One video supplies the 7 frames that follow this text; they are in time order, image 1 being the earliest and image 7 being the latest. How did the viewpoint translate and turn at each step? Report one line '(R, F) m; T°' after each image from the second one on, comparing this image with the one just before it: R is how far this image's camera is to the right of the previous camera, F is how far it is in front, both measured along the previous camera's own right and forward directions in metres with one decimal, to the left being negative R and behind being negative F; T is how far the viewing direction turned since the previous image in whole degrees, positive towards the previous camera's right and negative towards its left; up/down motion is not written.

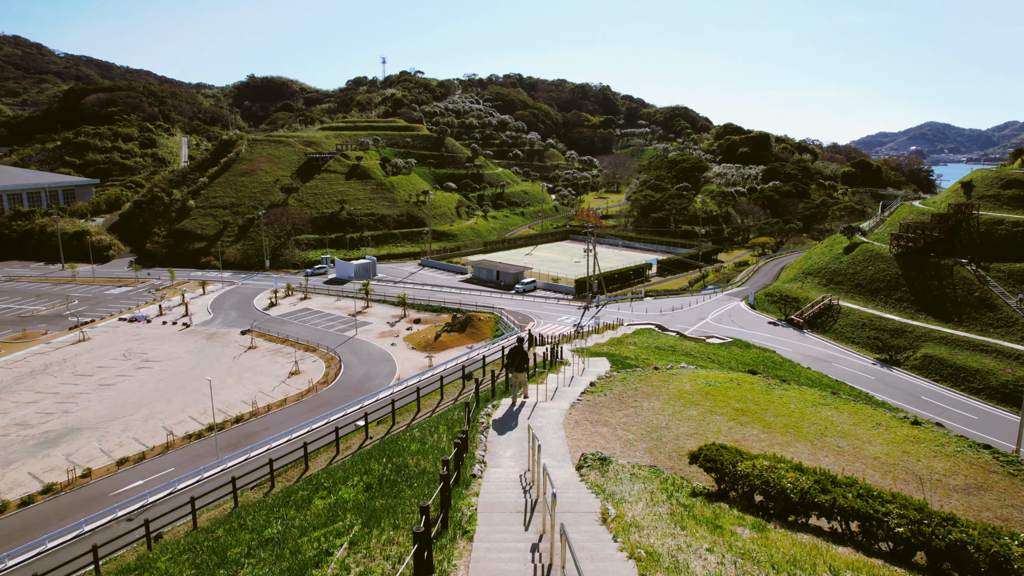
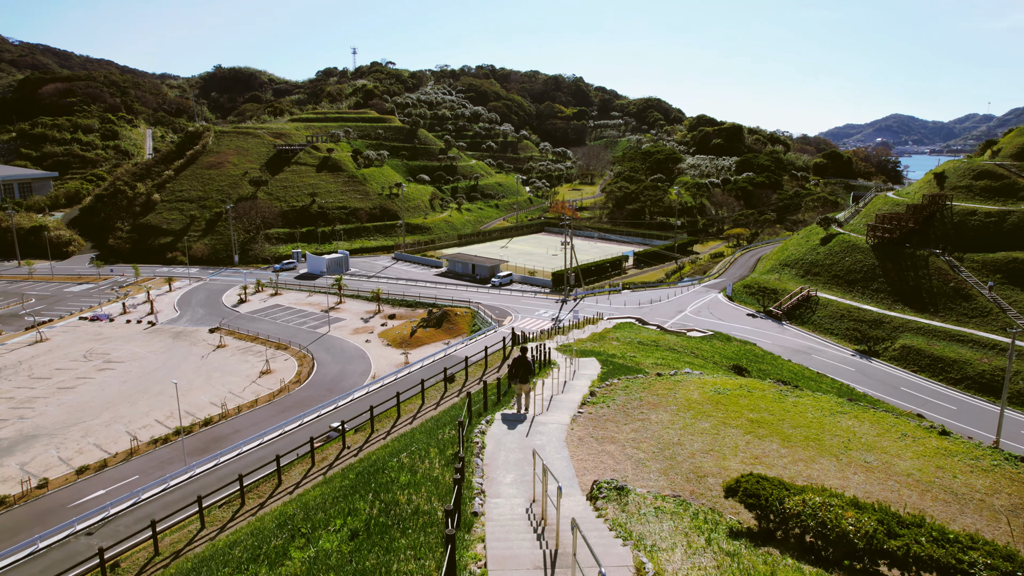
(-0.5, +1.2) m; +3°
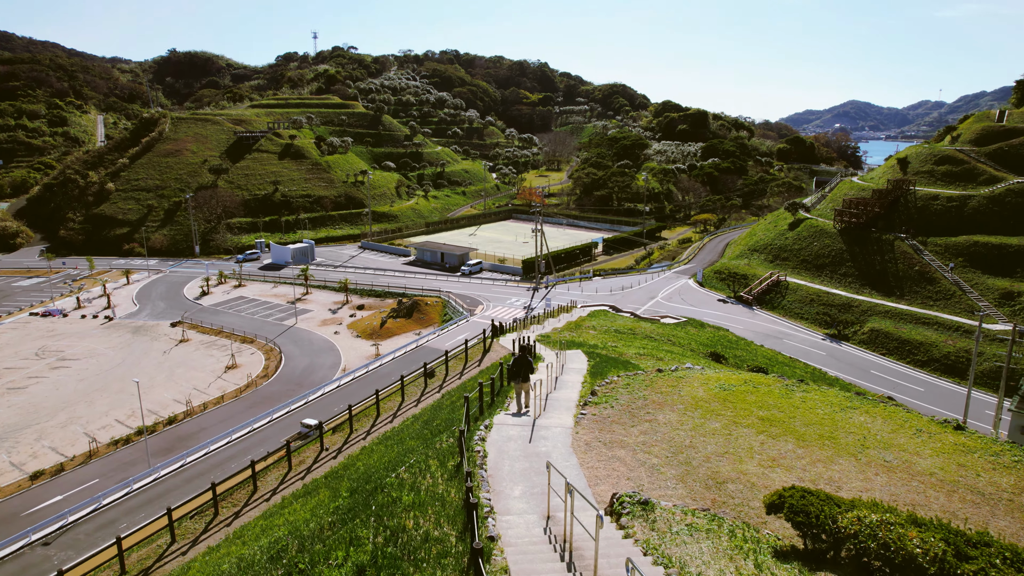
(-0.7, +0.8) m; +3°
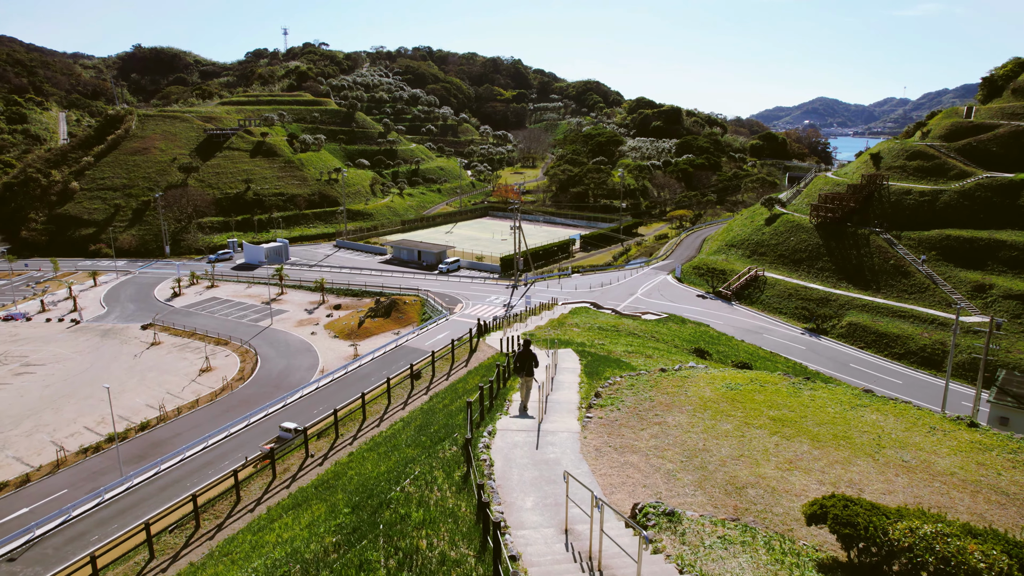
(-0.5, +0.6) m; +2°
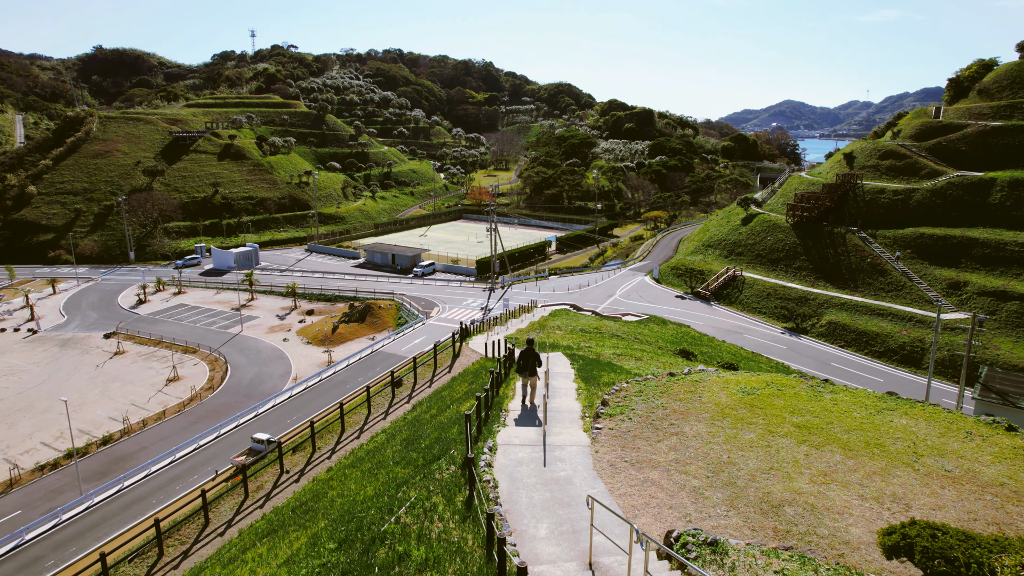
(-0.5, +1.1) m; +3°
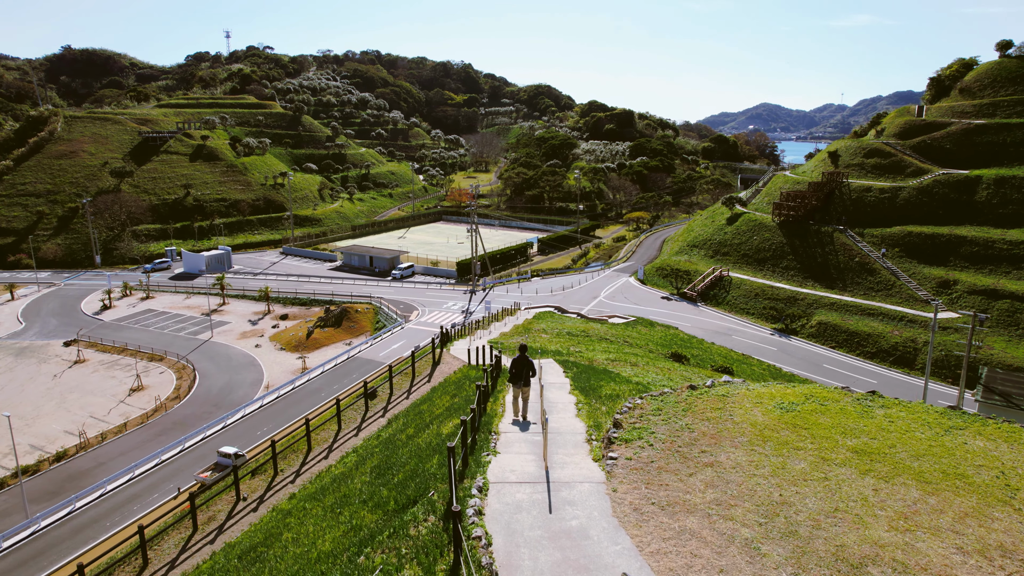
(-0.2, +2.0) m; +2°
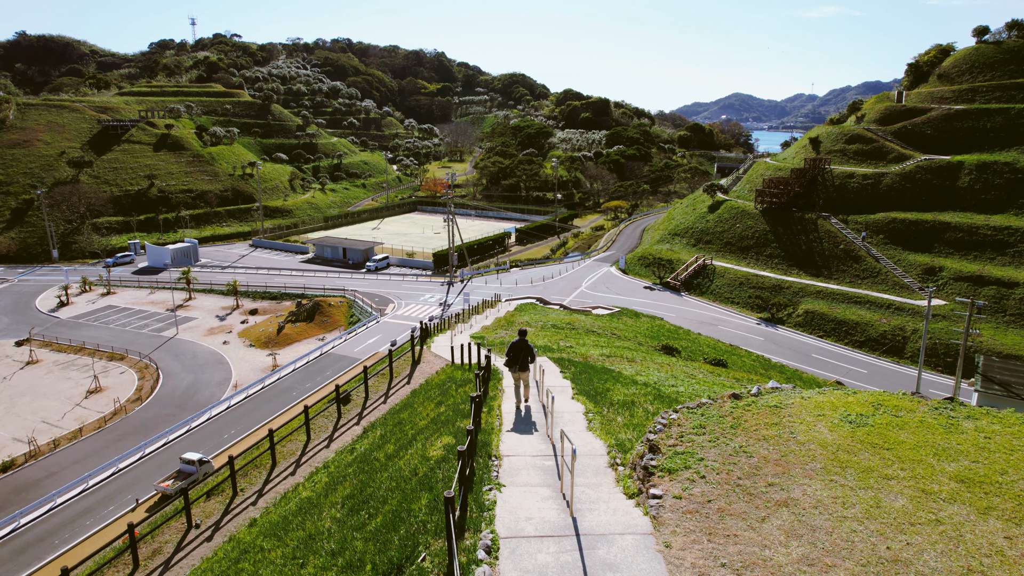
(-0.5, +2.1) m; +3°
